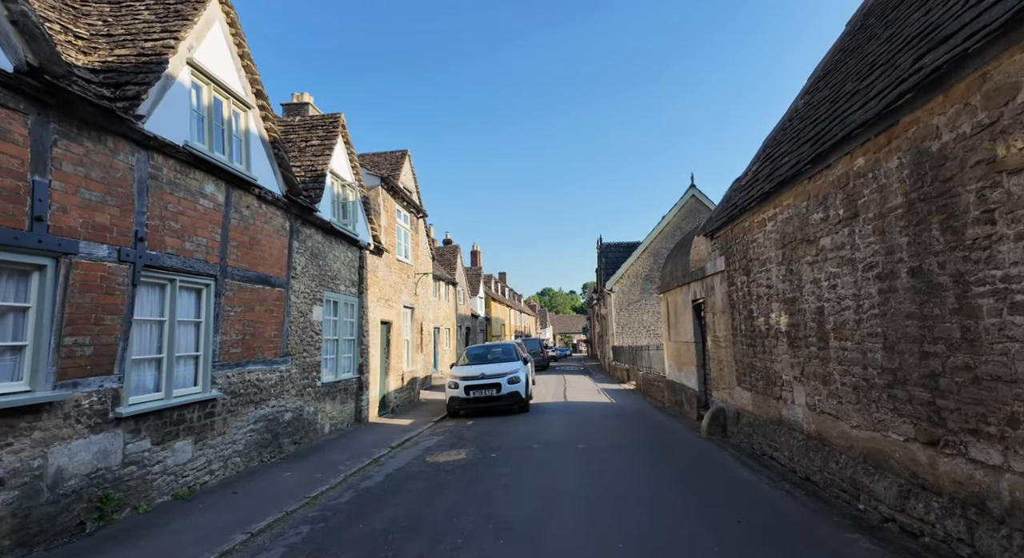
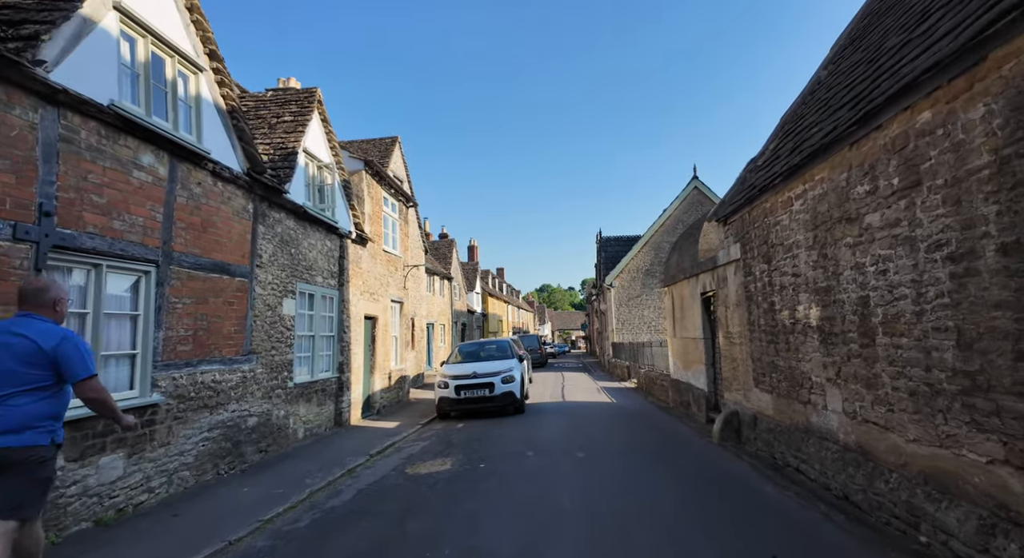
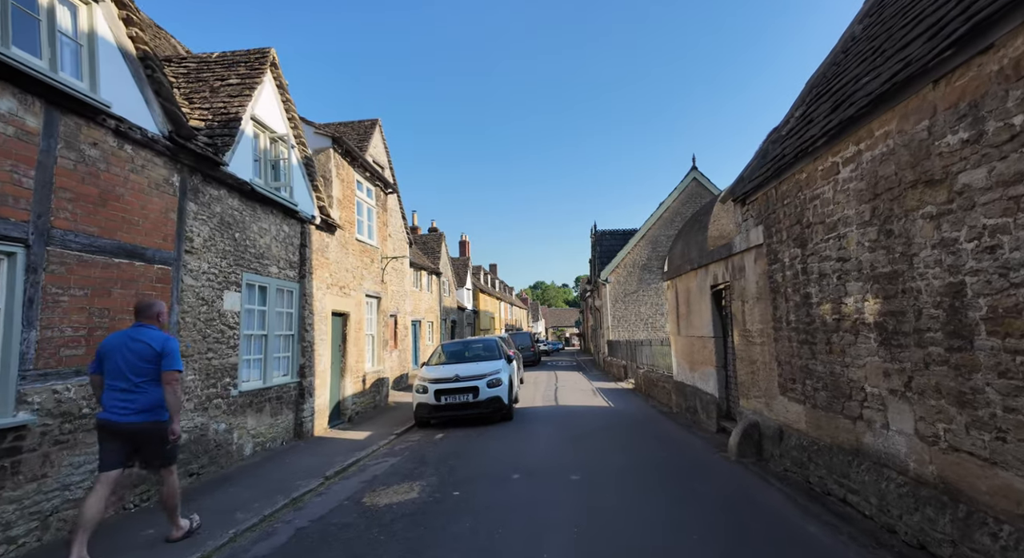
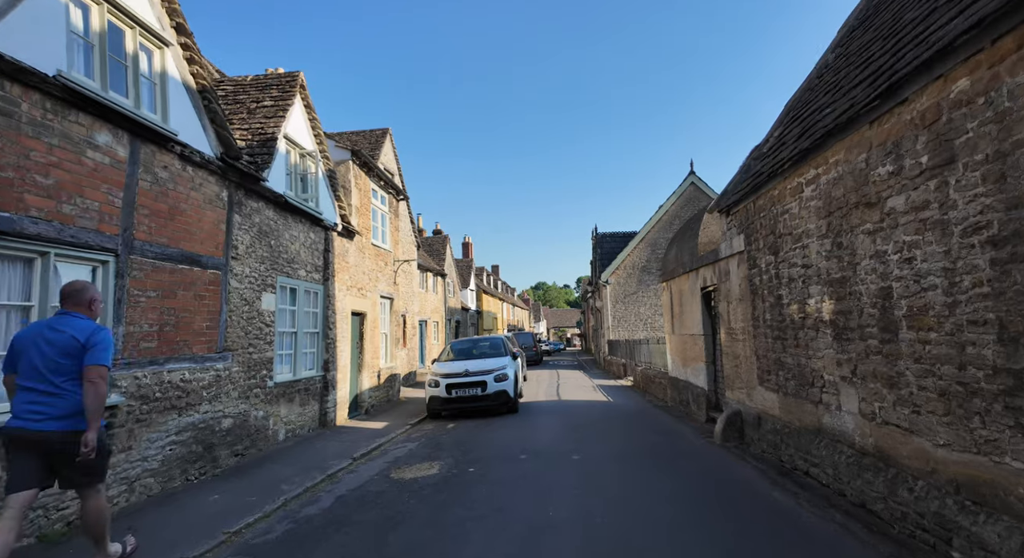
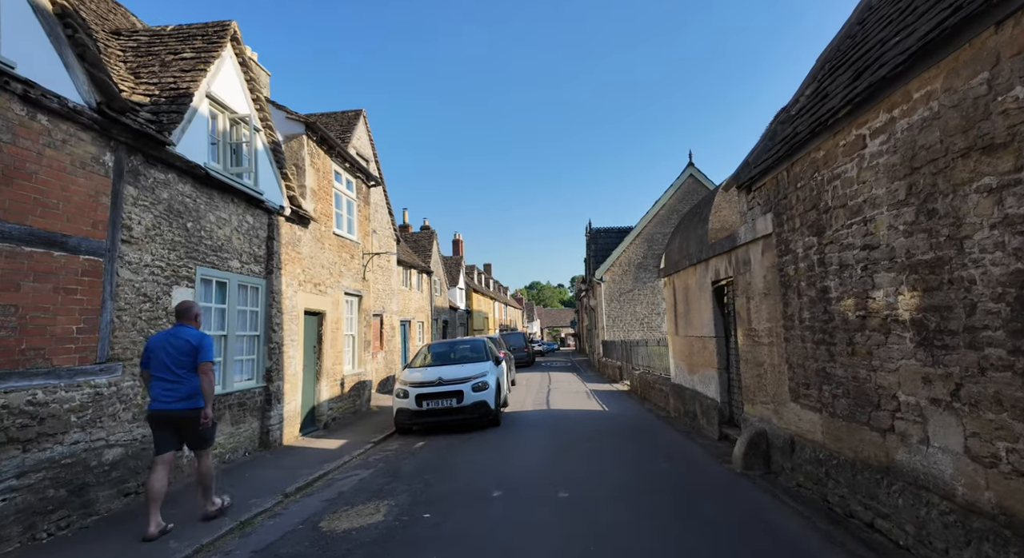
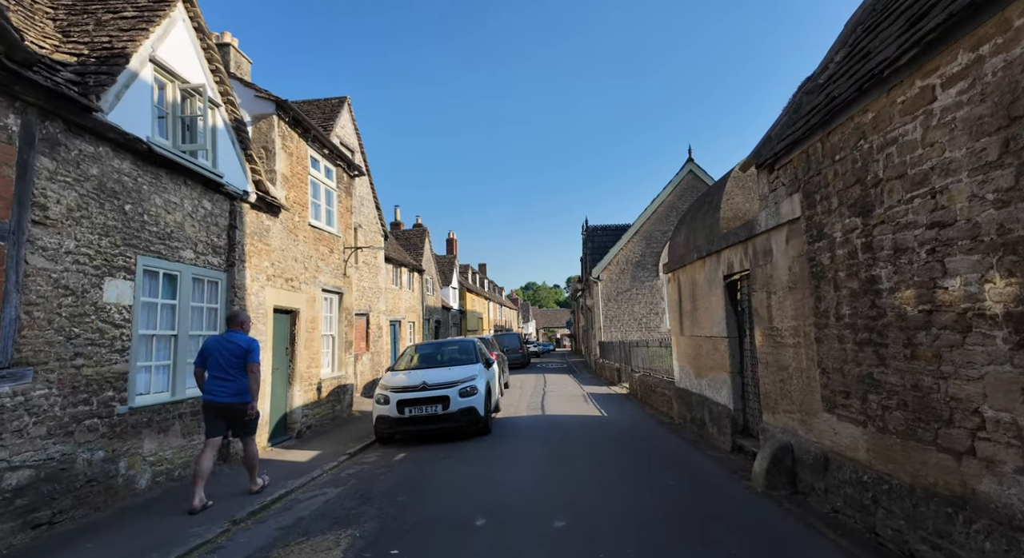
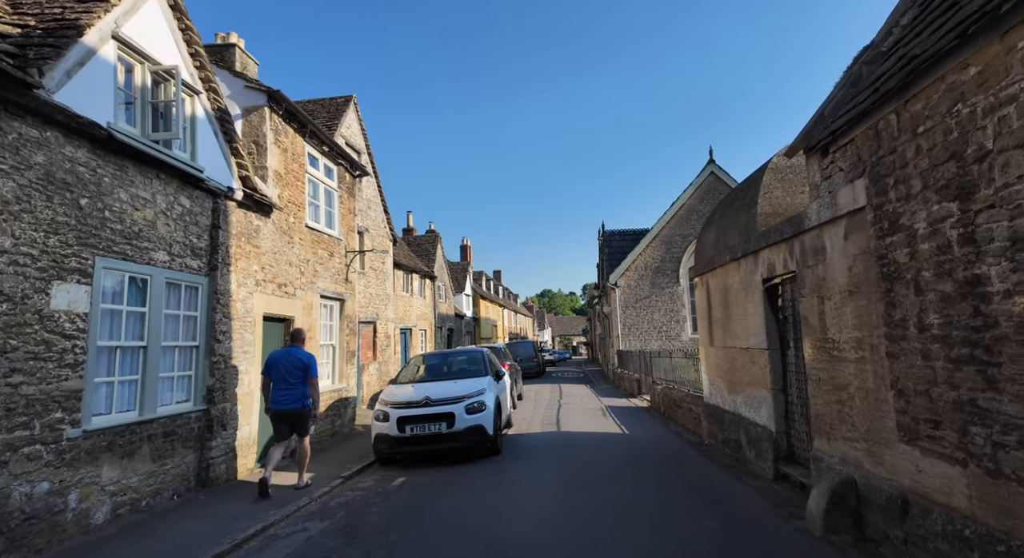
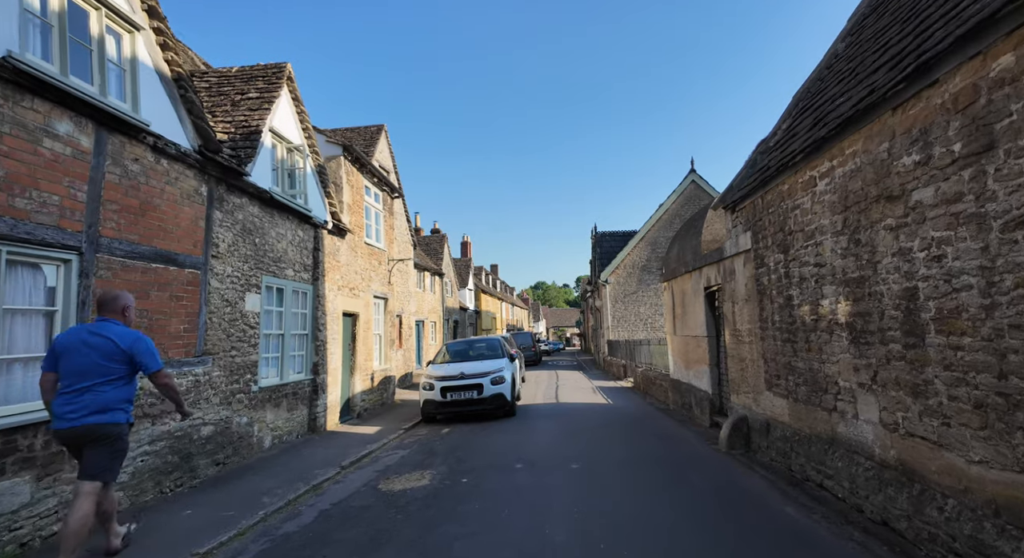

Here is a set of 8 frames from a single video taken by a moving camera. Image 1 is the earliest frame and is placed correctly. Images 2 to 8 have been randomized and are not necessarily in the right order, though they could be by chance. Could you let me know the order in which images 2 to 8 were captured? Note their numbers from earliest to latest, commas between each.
2, 4, 8, 3, 5, 6, 7
